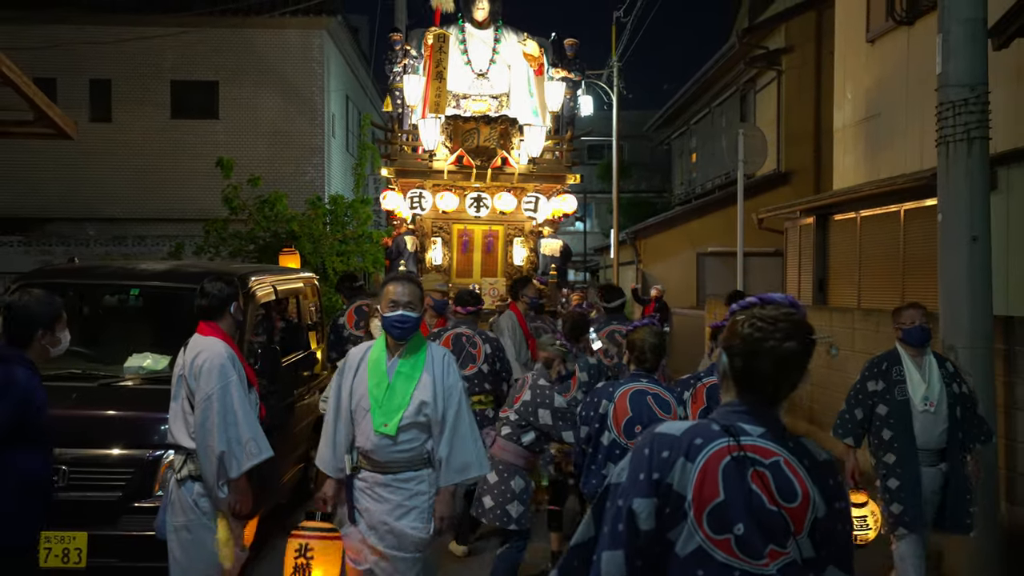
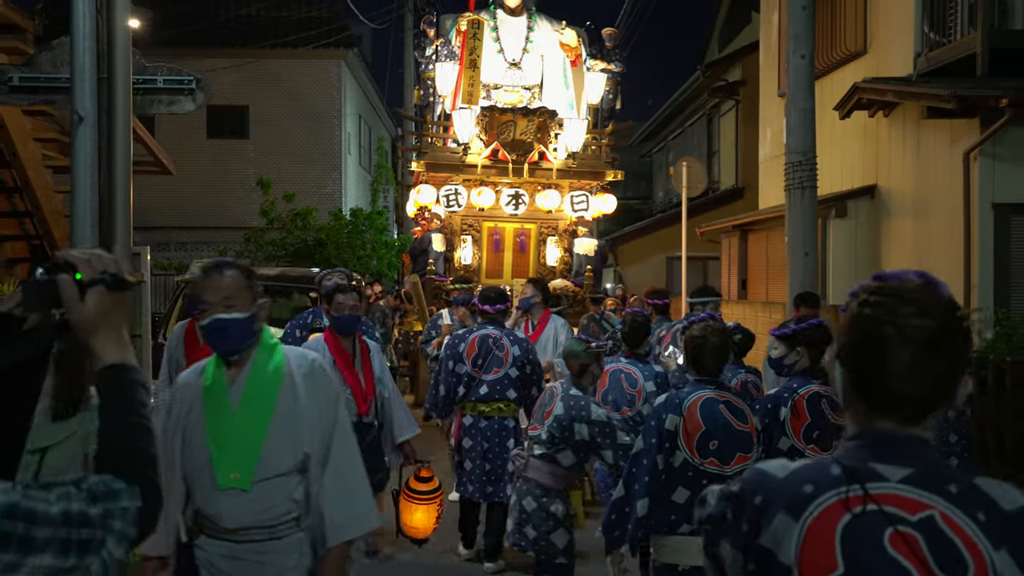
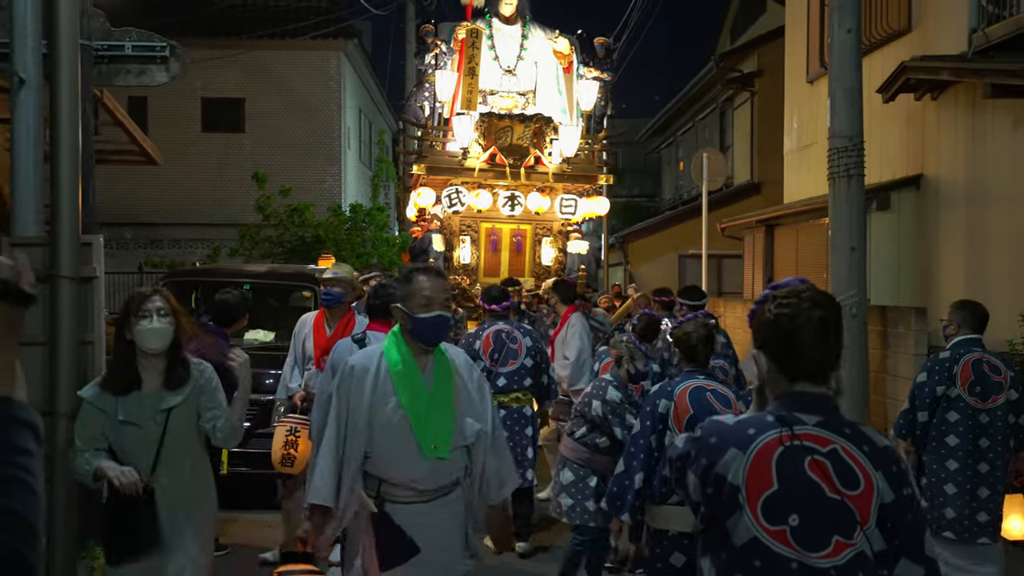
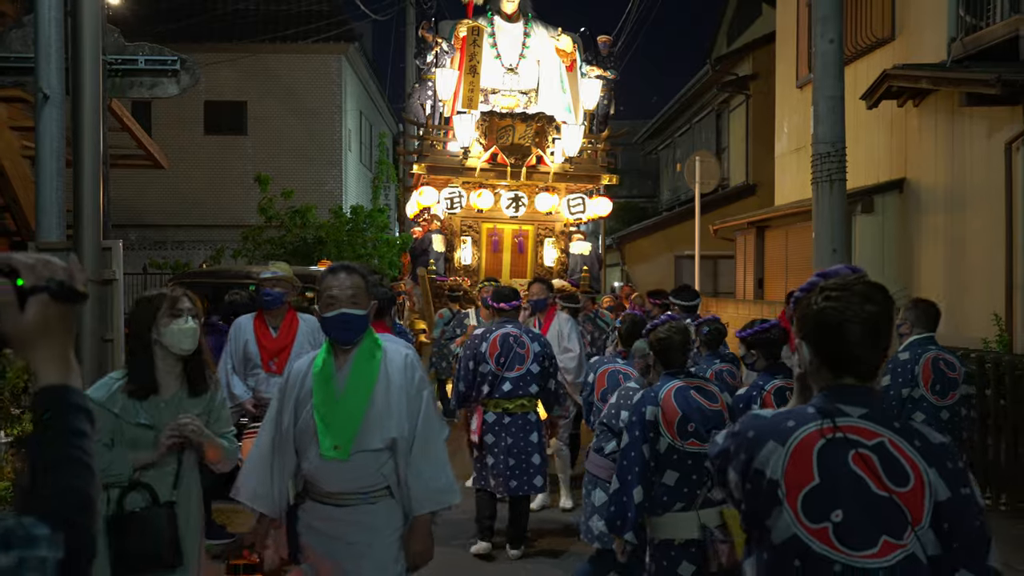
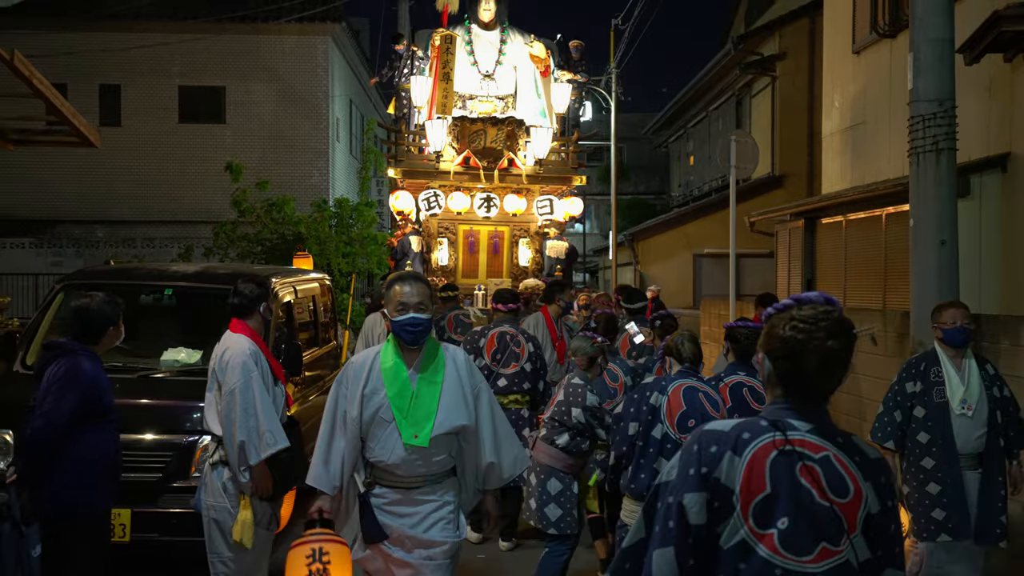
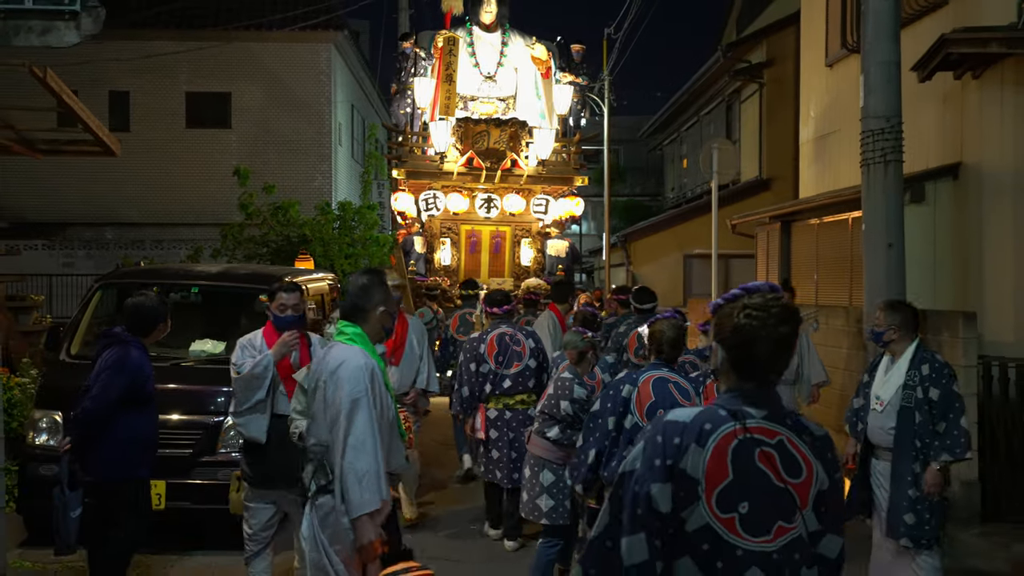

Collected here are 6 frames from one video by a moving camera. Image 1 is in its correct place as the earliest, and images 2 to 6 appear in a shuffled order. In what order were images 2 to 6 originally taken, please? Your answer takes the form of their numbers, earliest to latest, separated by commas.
5, 6, 3, 4, 2
